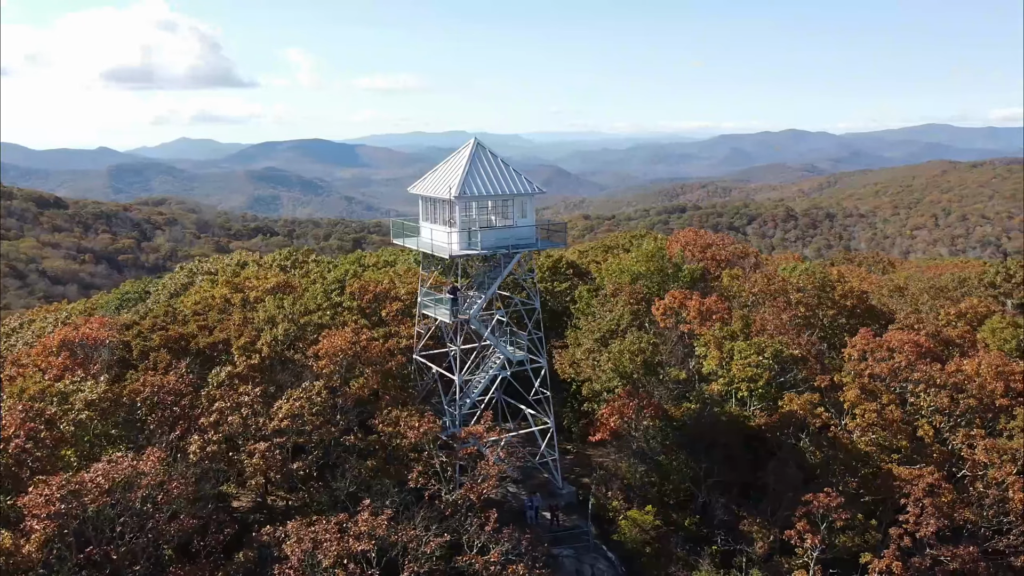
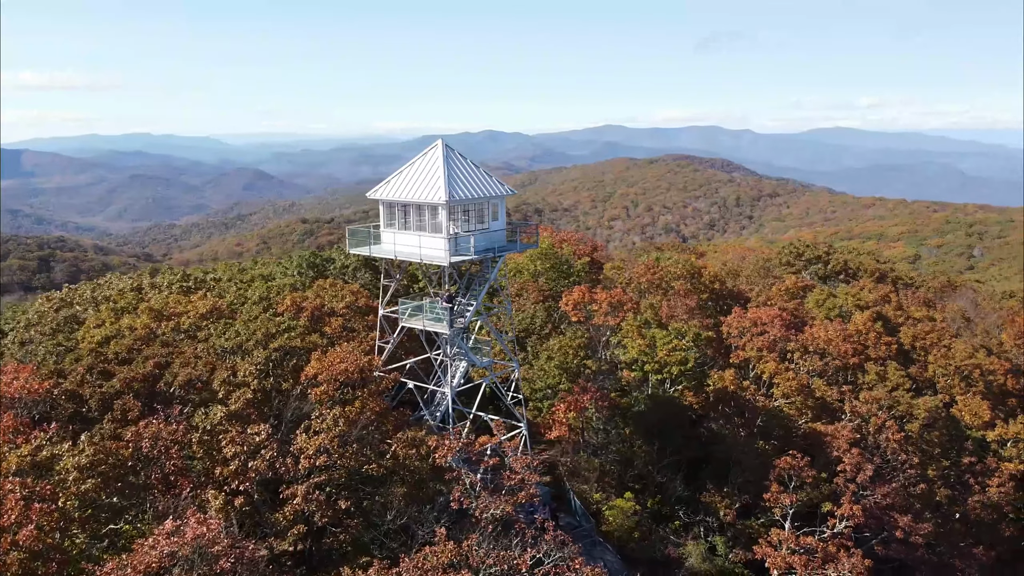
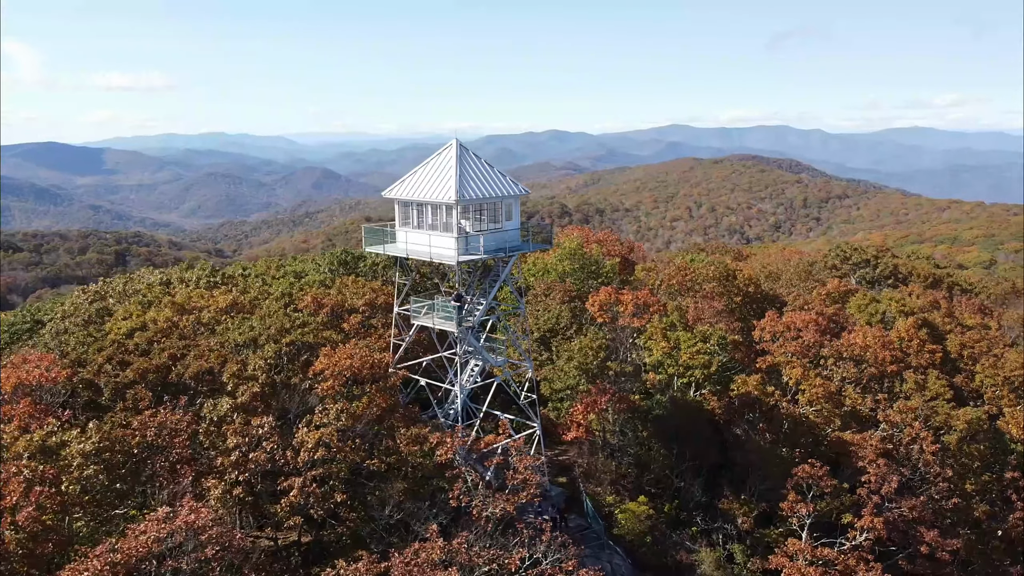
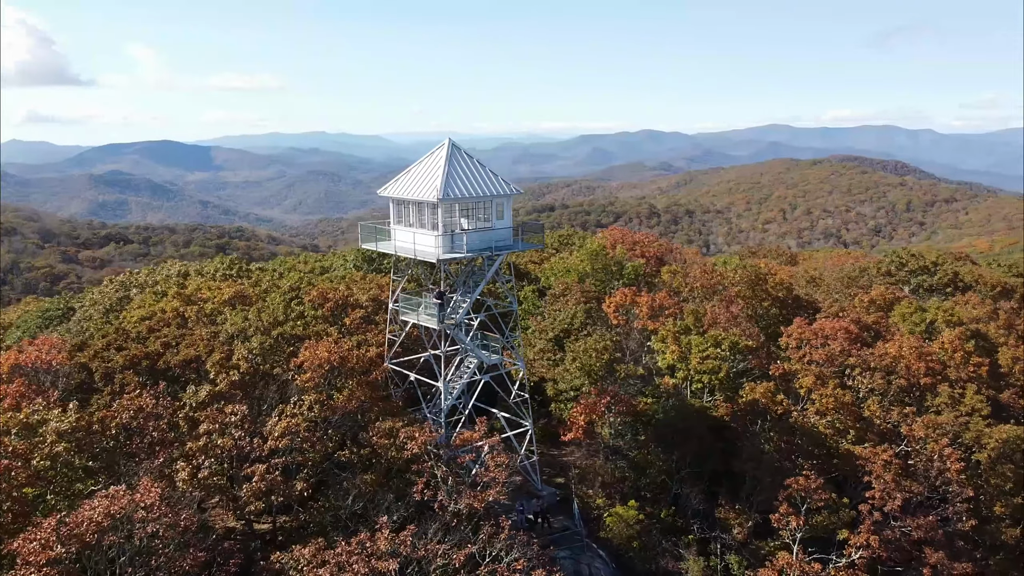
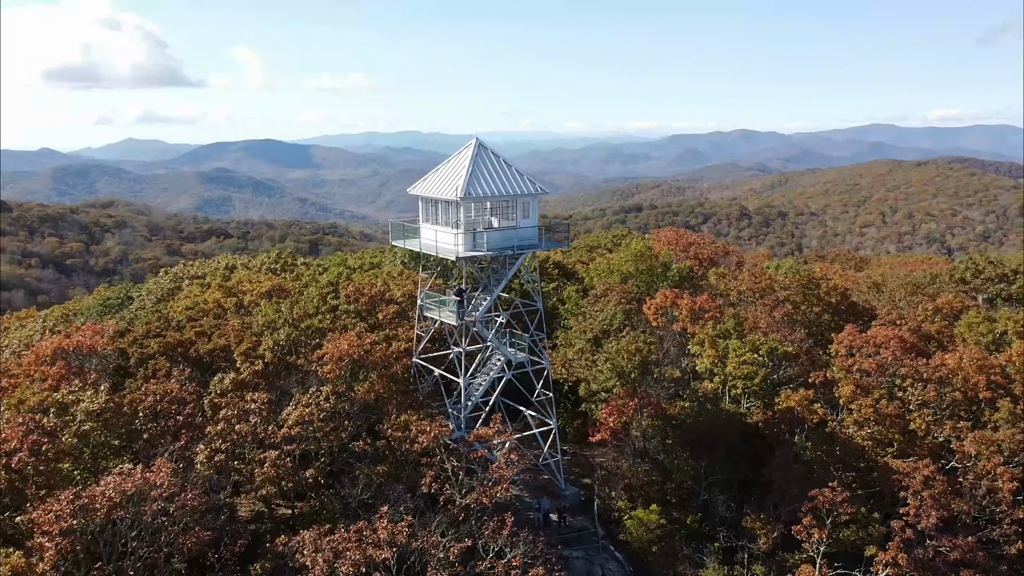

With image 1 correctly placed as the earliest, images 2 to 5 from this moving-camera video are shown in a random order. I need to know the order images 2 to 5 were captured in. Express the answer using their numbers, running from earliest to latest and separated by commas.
5, 4, 3, 2
